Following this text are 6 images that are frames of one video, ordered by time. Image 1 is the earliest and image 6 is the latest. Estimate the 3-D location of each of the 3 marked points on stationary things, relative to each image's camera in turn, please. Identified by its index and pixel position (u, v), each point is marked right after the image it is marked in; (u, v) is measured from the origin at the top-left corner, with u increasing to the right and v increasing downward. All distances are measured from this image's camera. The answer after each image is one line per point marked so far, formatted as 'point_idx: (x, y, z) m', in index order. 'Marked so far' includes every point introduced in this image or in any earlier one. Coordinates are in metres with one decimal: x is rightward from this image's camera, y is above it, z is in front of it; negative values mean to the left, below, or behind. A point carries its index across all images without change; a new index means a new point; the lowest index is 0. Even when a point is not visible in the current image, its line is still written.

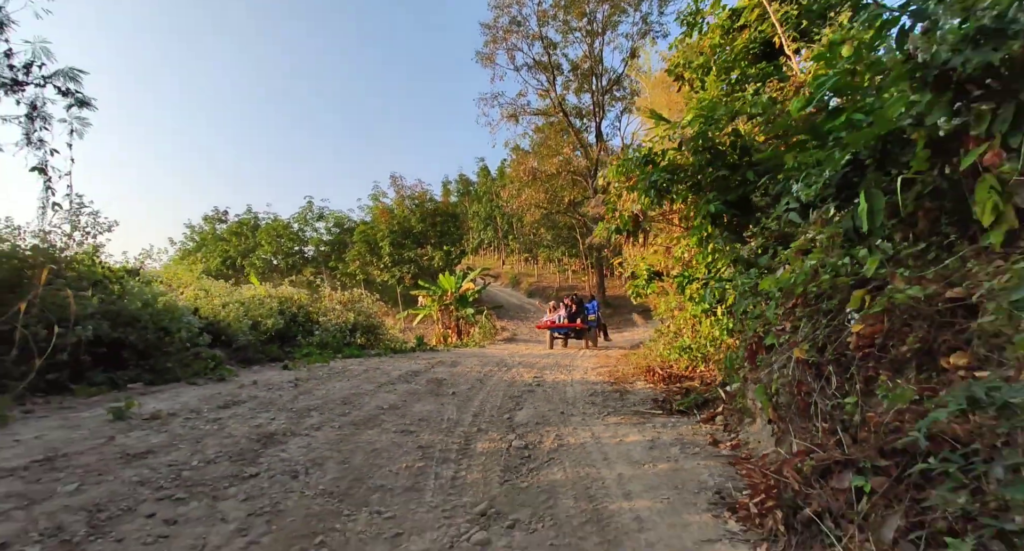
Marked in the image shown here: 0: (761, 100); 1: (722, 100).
0: (+2.2, +1.7, +3.7) m
1: (+2.2, +1.9, +4.5) m
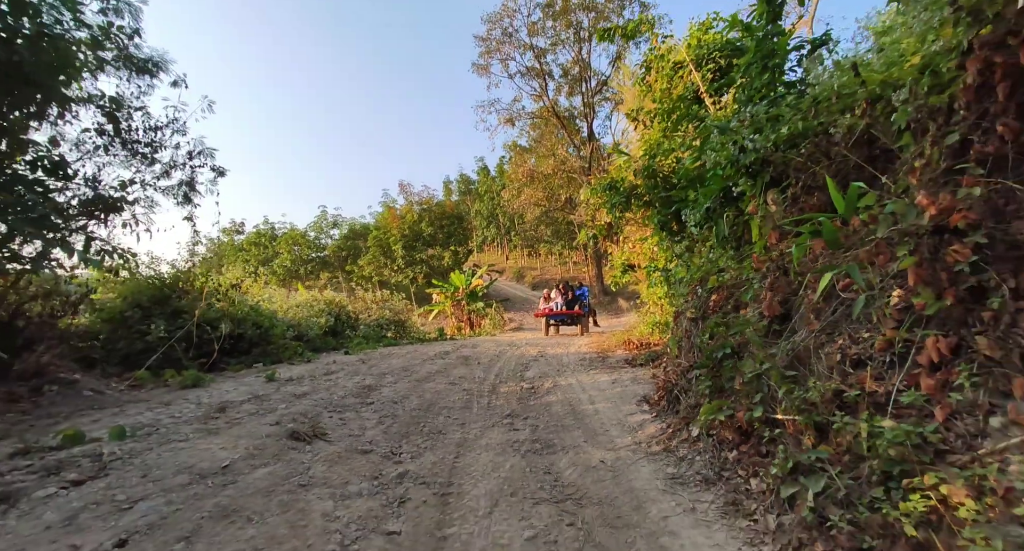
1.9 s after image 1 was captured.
0: (+2.2, +1.8, +5.5) m
1: (+2.2, +2.0, +6.2) m
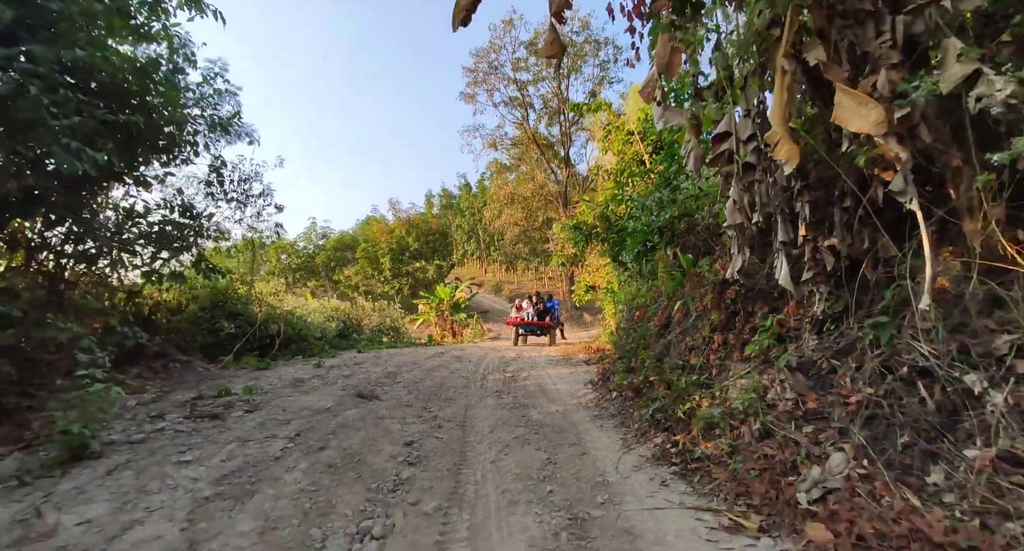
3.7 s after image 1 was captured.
0: (+2.0, +1.5, +7.5) m
1: (+2.0, +1.7, +8.3) m
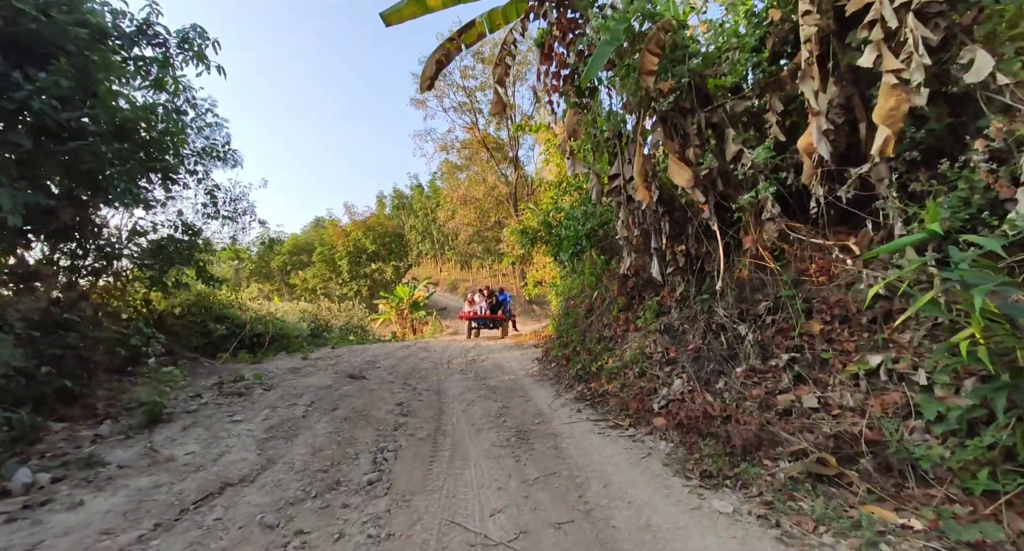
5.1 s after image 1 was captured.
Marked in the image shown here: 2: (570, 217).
0: (+1.1, +1.5, +9.0) m
1: (+1.0, +1.7, +9.8) m
2: (+1.0, +1.0, +7.2) m
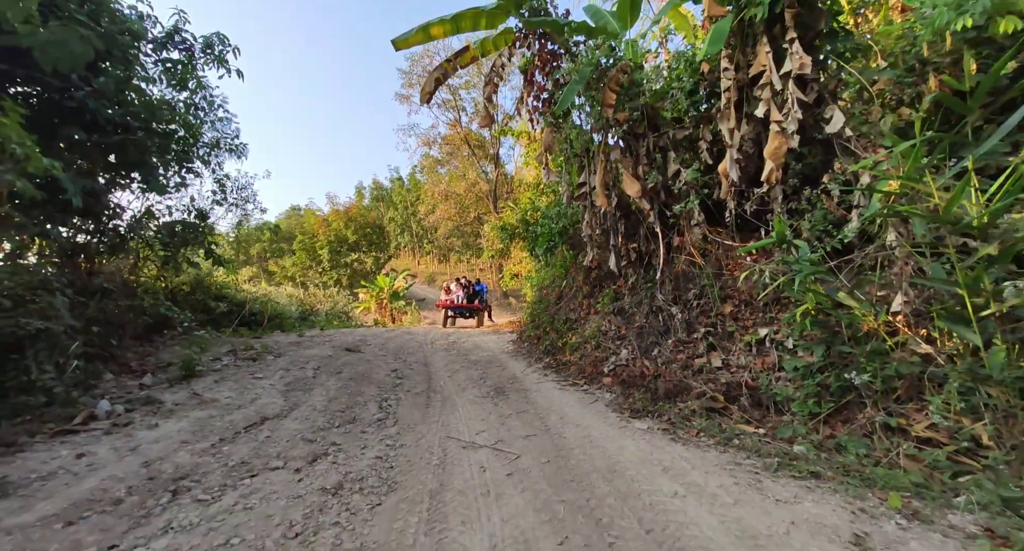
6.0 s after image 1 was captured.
0: (+0.6, +1.7, +10.0) m
1: (+0.5, +1.9, +10.7) m
2: (+0.6, +1.1, +8.2) m
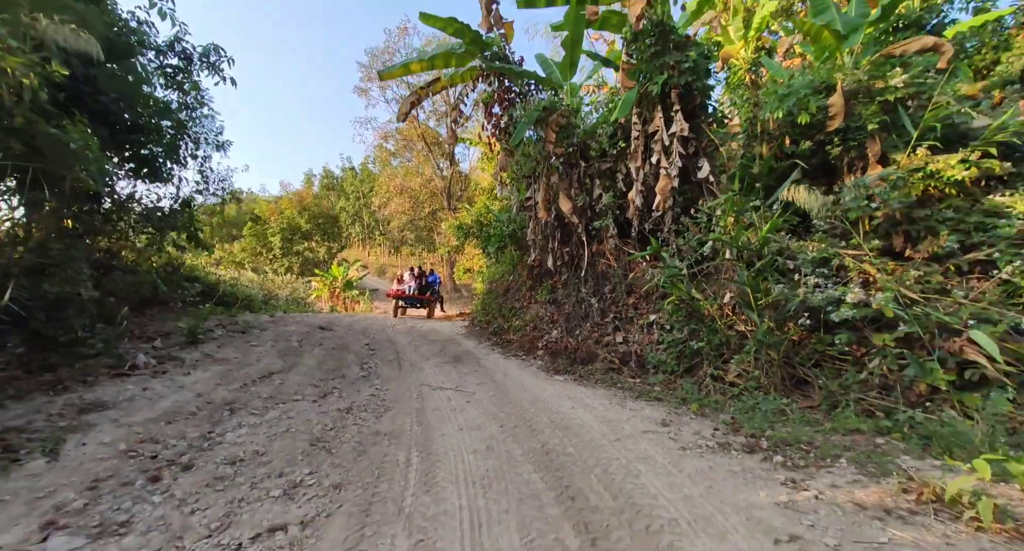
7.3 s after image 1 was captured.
0: (-0.5, +1.8, +11.3) m
1: (-0.7, +2.0, +12.0) m
2: (-0.3, +1.2, +9.5) m
